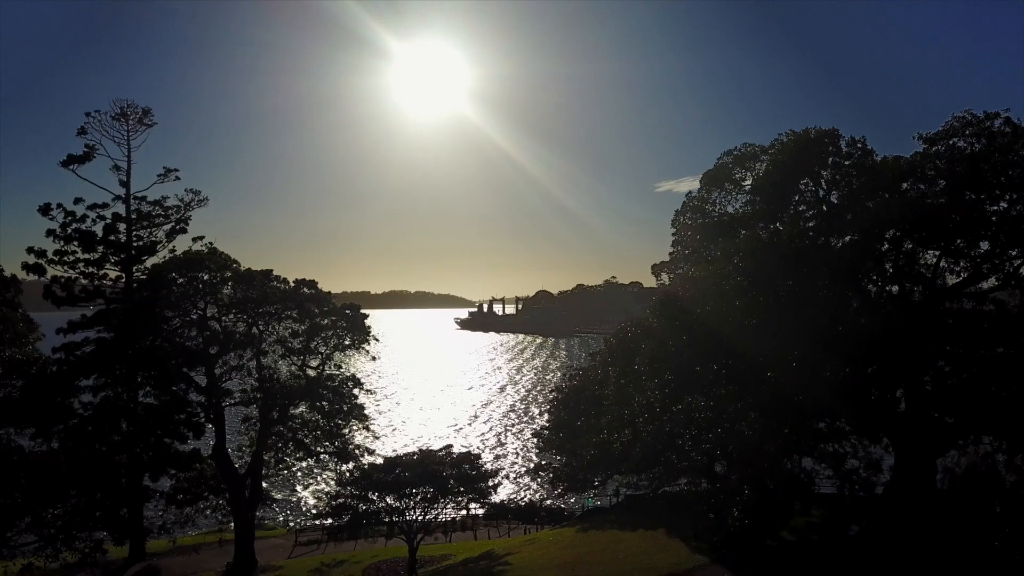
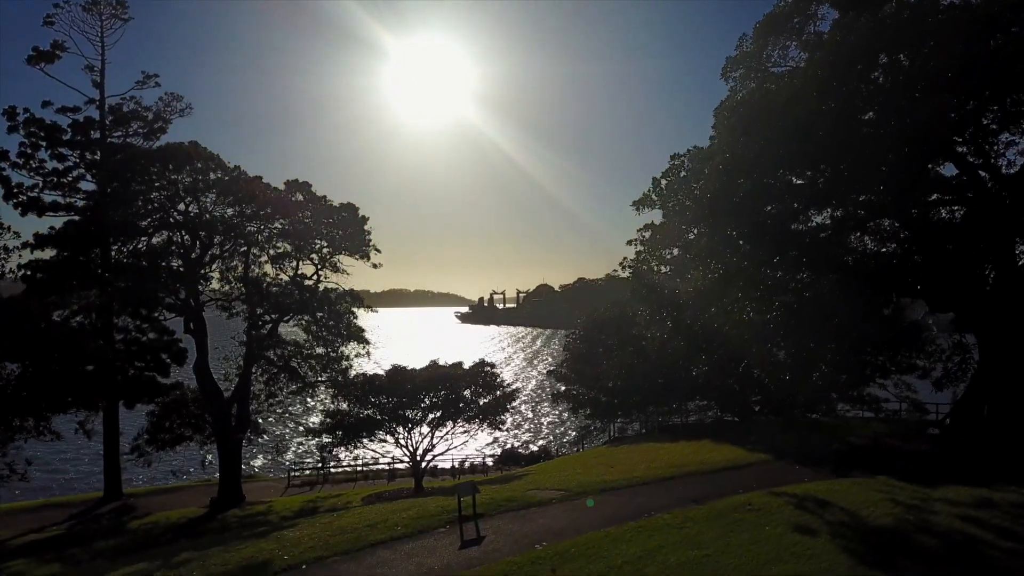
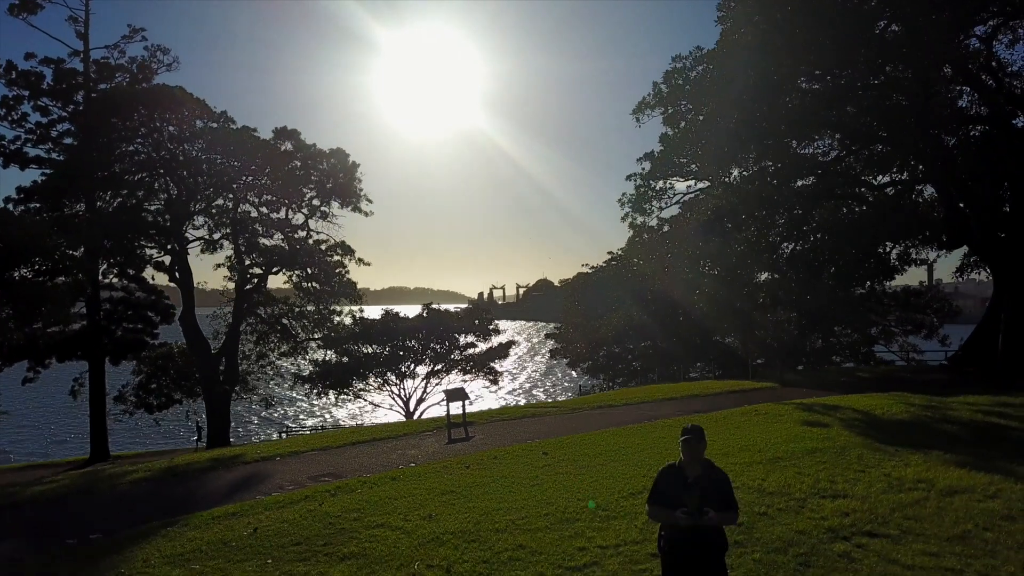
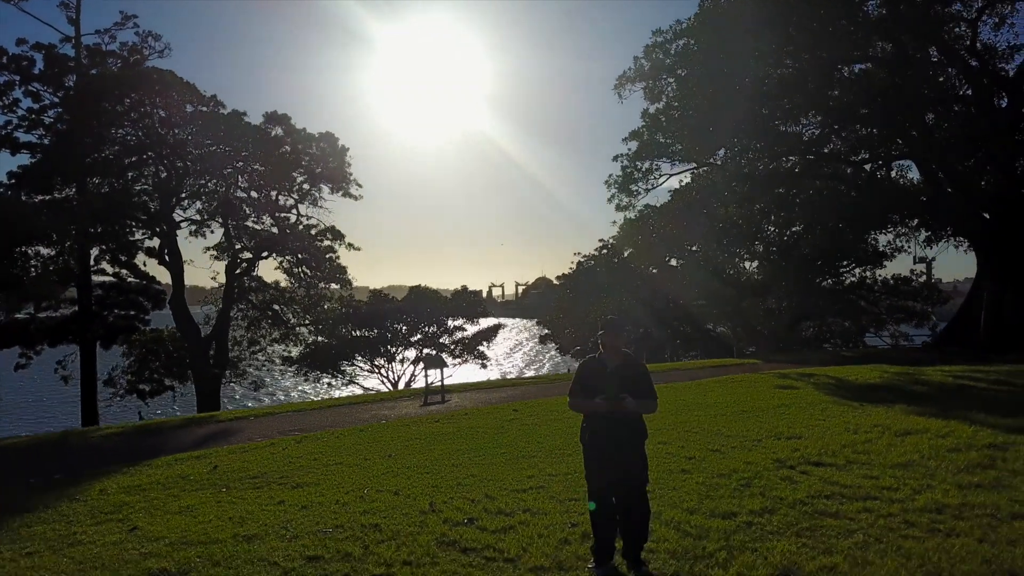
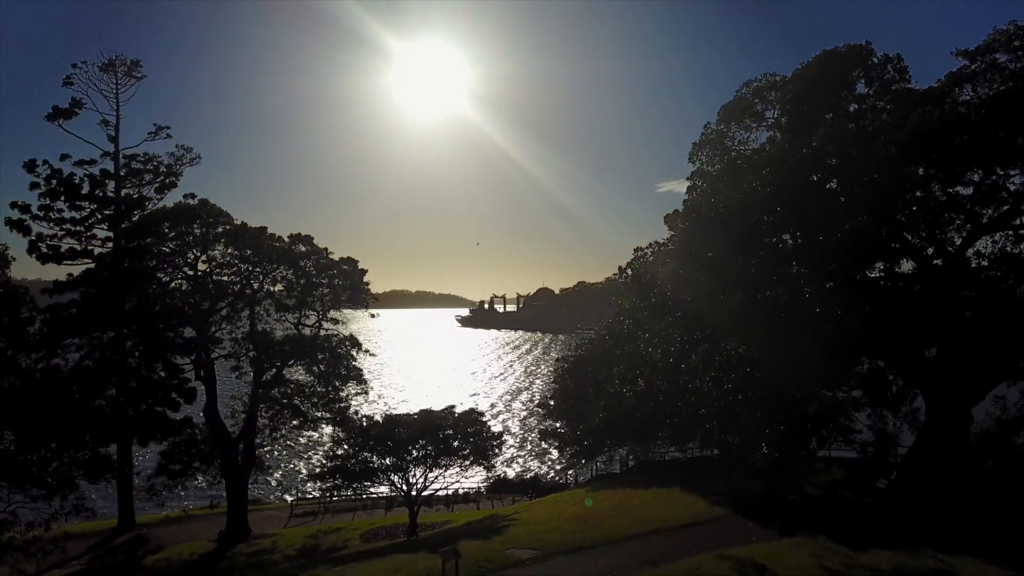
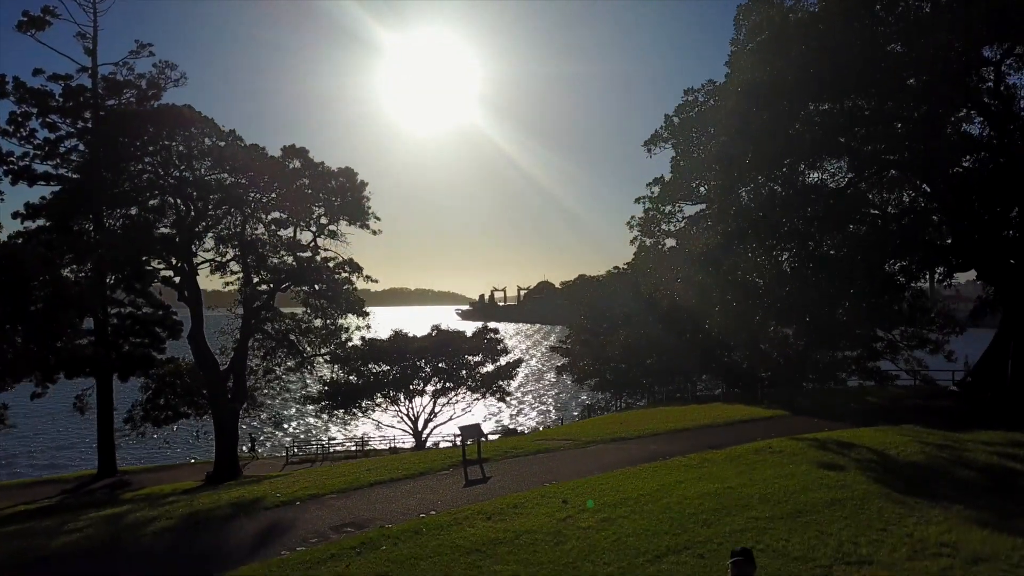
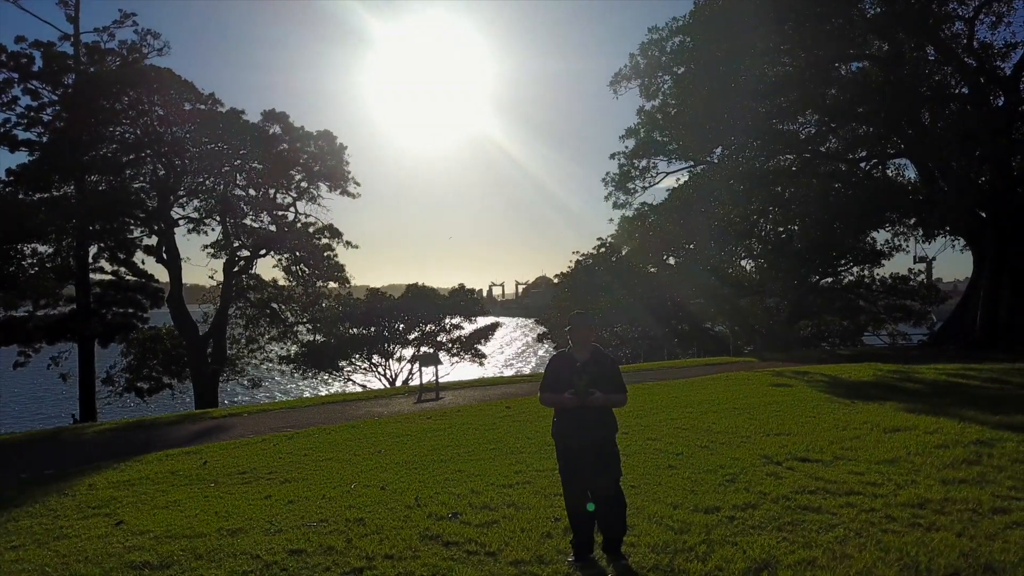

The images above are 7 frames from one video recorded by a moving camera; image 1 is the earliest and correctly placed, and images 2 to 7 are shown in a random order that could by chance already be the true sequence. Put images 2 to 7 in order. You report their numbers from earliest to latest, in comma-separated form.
5, 2, 6, 3, 4, 7
